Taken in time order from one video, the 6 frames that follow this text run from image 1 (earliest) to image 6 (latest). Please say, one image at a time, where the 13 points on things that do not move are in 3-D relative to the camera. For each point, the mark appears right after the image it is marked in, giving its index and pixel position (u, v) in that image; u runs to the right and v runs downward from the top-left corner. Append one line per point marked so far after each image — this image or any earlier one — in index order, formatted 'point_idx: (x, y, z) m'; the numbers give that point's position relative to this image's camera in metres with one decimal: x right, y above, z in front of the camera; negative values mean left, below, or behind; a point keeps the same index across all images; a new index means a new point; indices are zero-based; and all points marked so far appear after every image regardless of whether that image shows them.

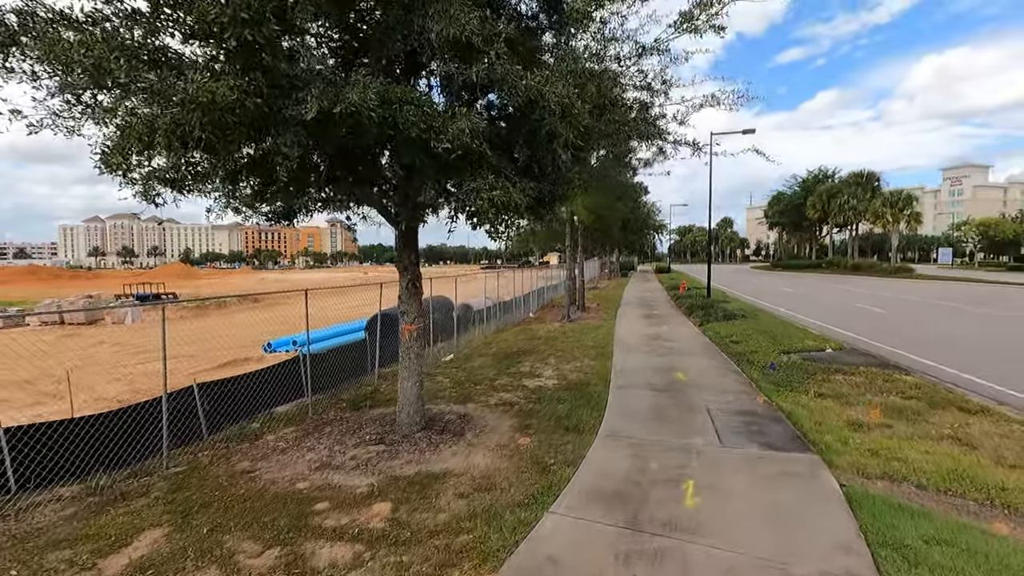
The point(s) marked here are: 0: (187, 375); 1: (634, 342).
0: (-7.1, -1.9, +11.7) m
1: (+2.5, -1.1, +11.1) m
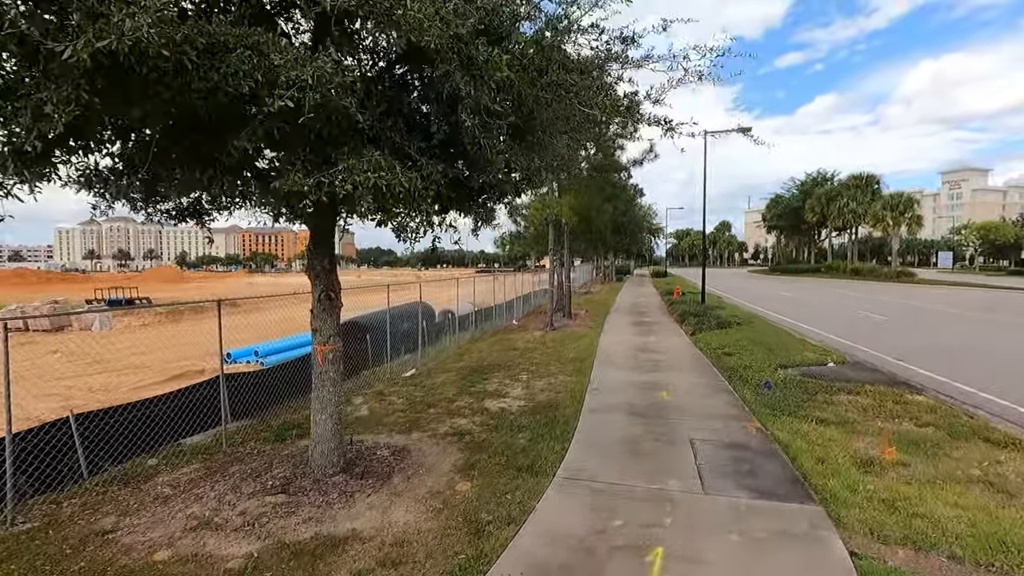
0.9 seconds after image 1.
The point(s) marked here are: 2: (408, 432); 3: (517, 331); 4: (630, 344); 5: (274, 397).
0: (-7.6, -2.0, +10.7) m
1: (+2.0, -1.3, +10.1) m
2: (-1.1, -1.6, +5.9) m
3: (+0.1, -1.1, +13.7) m
4: (+2.5, -1.2, +11.4) m
5: (-3.0, -1.4, +6.9) m
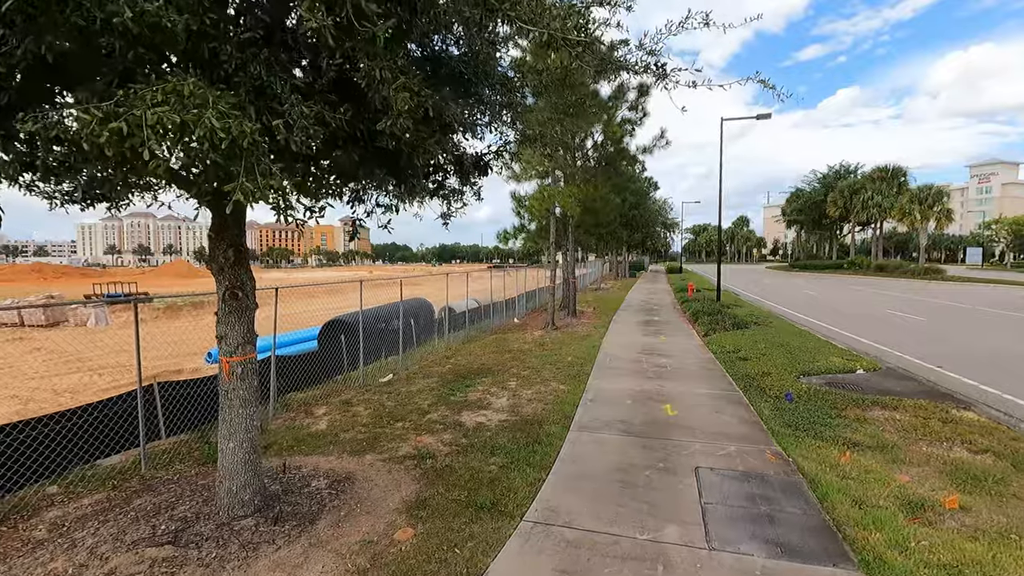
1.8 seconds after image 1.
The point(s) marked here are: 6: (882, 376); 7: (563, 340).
0: (-7.7, -1.9, +10.1) m
1: (+1.8, -1.2, +9.2) m
2: (-1.4, -1.5, +5.0) m
3: (+0.1, -1.0, +12.8) m
4: (+2.4, -1.1, +10.5) m
5: (-3.3, -1.3, +6.1) m
6: (+5.6, -1.3, +8.2) m
7: (+1.1, -1.1, +11.4) m
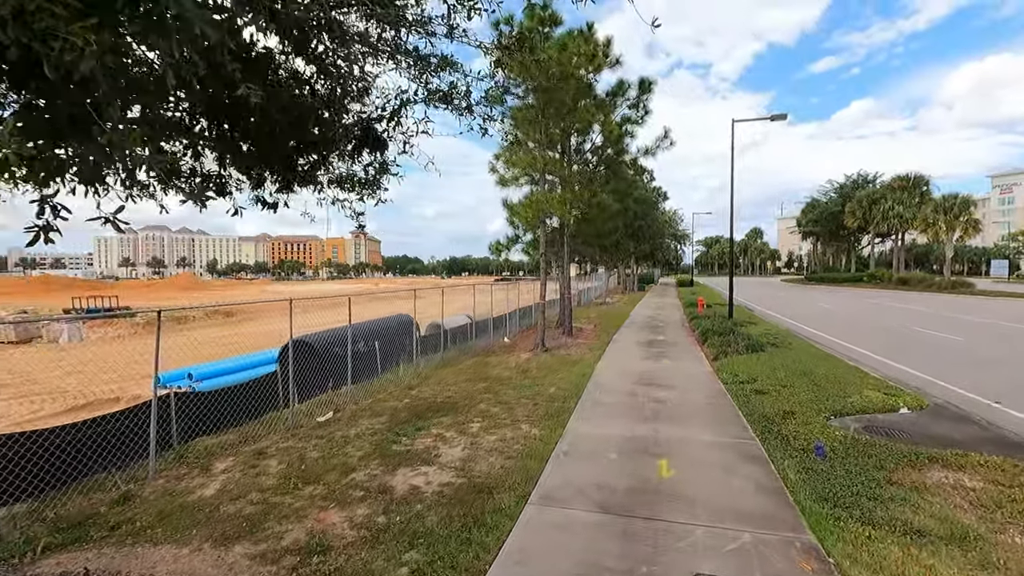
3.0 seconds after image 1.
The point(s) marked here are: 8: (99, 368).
0: (-8.1, -2.2, +8.8) m
1: (+1.4, -1.5, +7.7) m
2: (-1.9, -1.7, +3.6) m
3: (-0.2, -1.4, +11.4) m
4: (+2.0, -1.4, +9.0) m
5: (-3.7, -1.5, +4.7) m
6: (+5.2, -1.6, +6.7) m
7: (+0.7, -1.4, +9.9) m
8: (-11.1, -2.1, +14.5) m
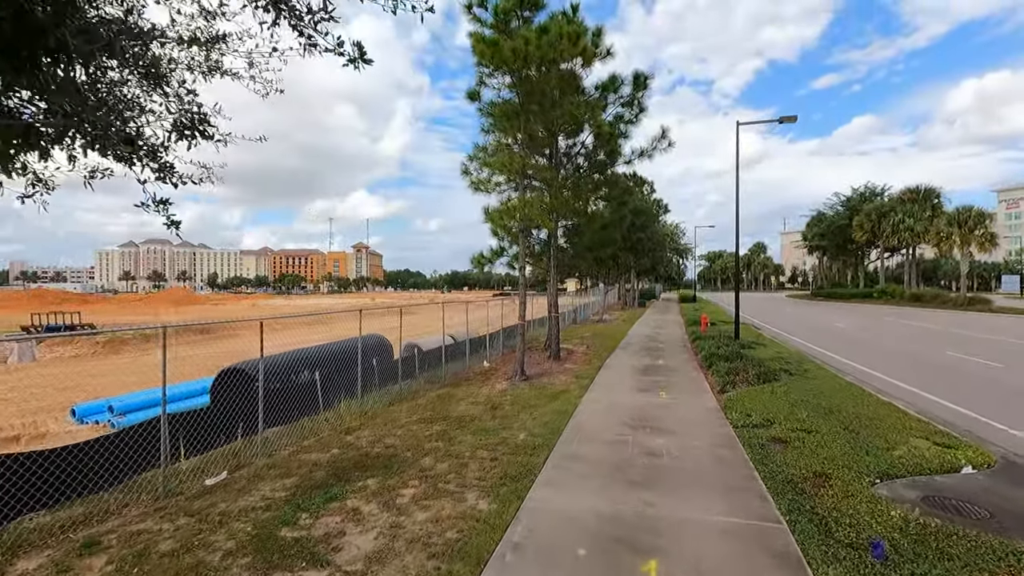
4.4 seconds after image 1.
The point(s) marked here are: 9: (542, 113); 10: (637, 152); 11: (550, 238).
0: (-8.6, -2.5, +7.3) m
1: (+0.9, -1.7, +6.2) m
2: (-2.4, -1.8, +2.1) m
3: (-0.7, -1.7, +9.9) m
4: (+1.5, -1.7, +7.5) m
5: (-4.2, -1.7, +3.2) m
6: (+4.7, -1.8, +5.1) m
7: (+0.2, -1.7, +8.4) m
8: (-11.6, -2.5, +13.0) m
9: (+0.6, +3.3, +10.3) m
10: (+2.8, +3.1, +12.2) m
11: (+1.0, +1.3, +14.0) m
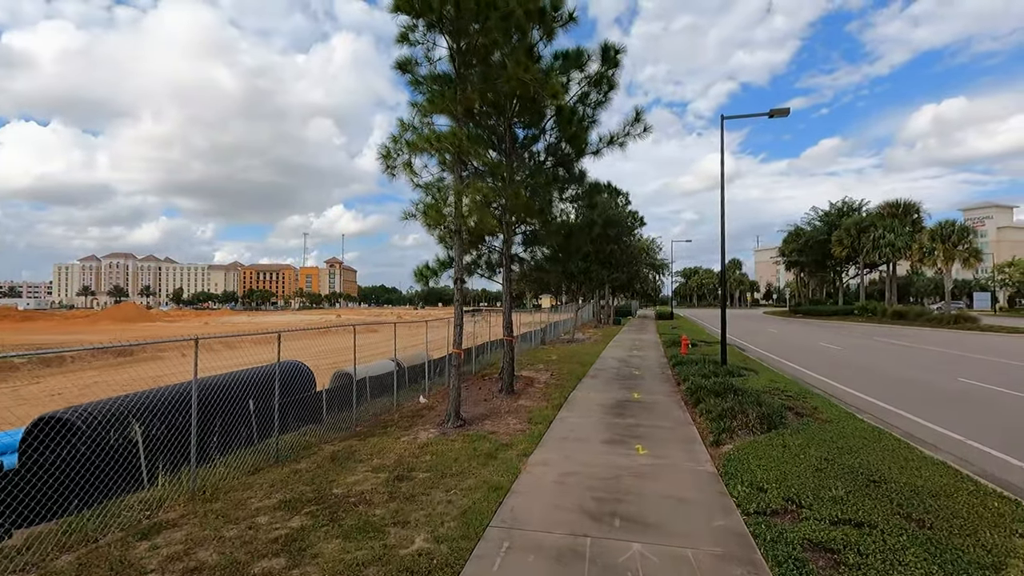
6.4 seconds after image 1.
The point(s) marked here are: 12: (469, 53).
0: (-9.4, -2.6, +4.6) m
1: (+0.1, -1.9, +3.9) m
2: (-3.0, -1.9, -0.3) m
3: (-1.7, -2.0, +7.5) m
4: (+0.7, -1.9, +5.2) m
5: (-4.9, -1.7, +0.7) m
6: (+3.9, -1.9, +2.9) m
7: (-0.7, -1.9, +6.1) m
8: (-12.6, -2.8, +10.2) m
9: (-0.4, +3.1, +8.1) m
10: (+1.8, +2.7, +10.1) m
11: (-0.1, +1.0, +11.7) m
12: (-0.6, +3.4, +7.8) m
